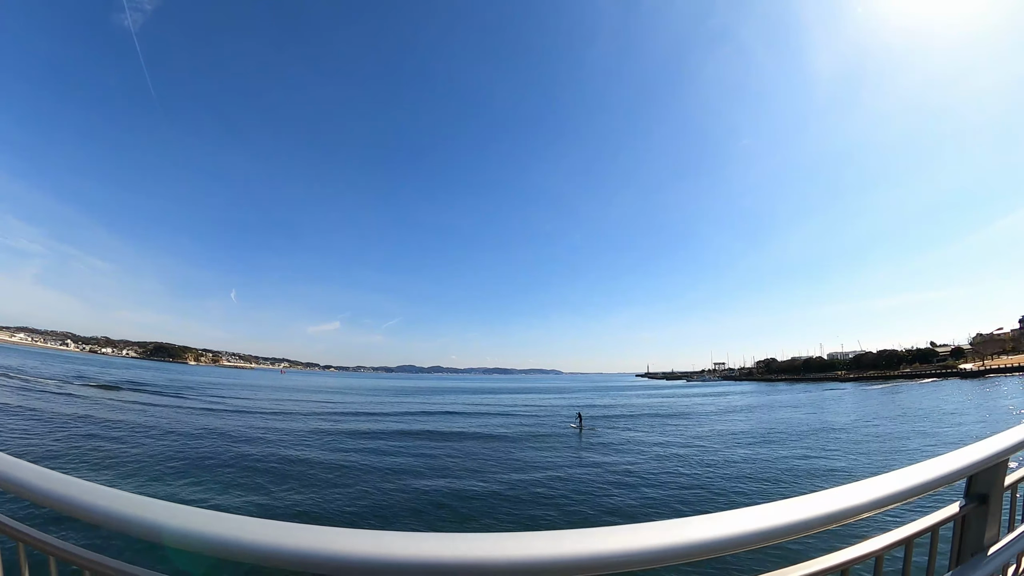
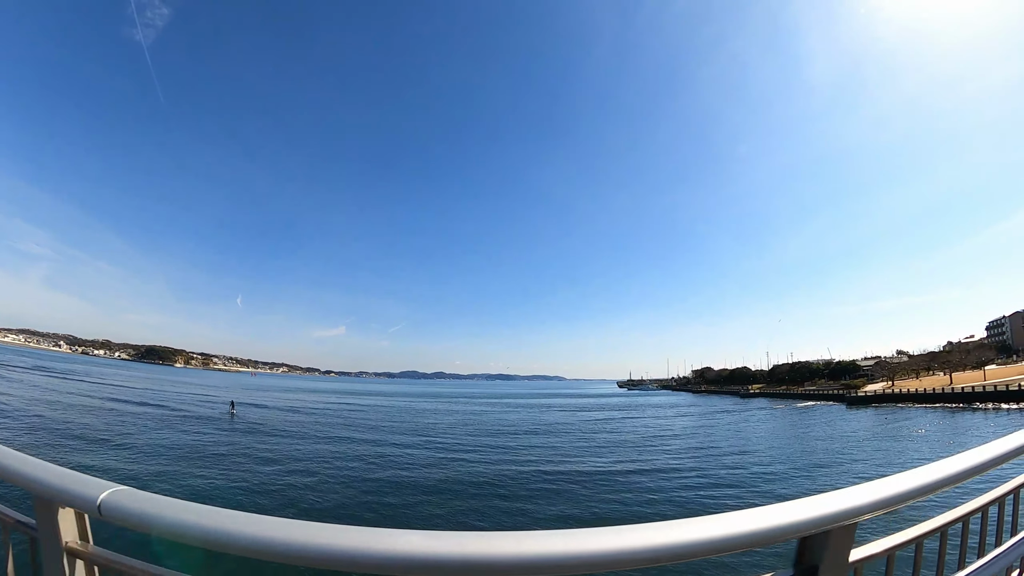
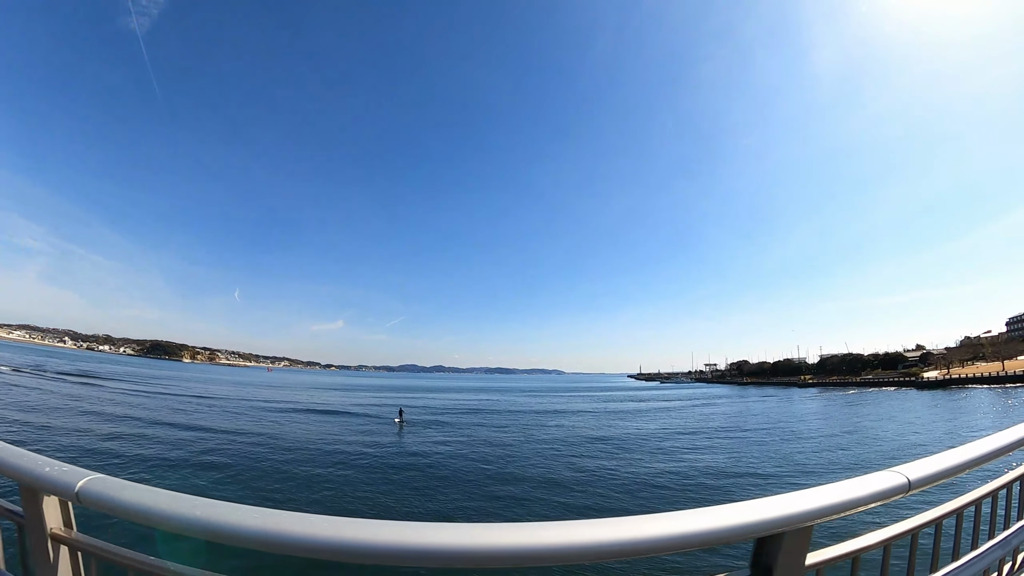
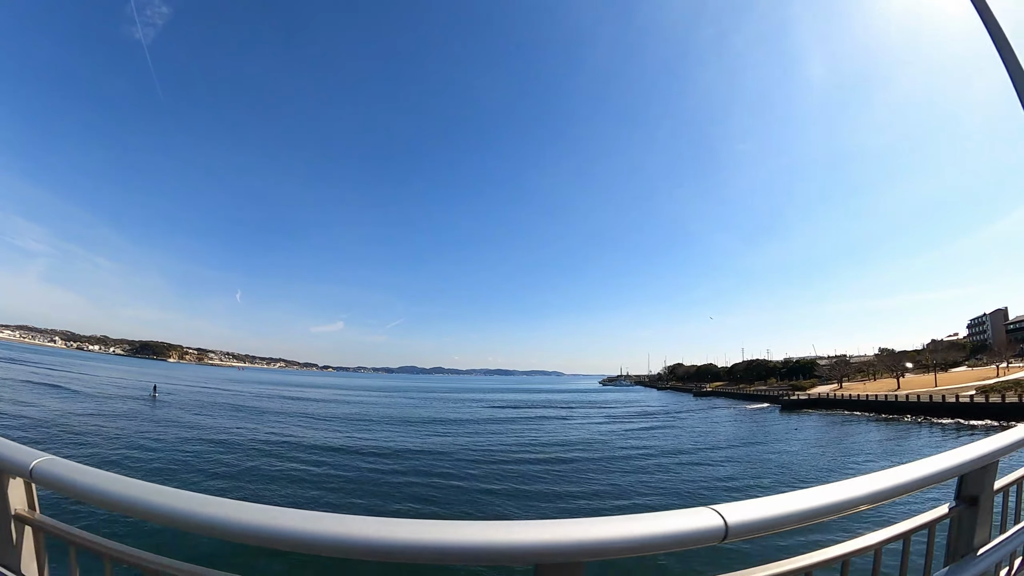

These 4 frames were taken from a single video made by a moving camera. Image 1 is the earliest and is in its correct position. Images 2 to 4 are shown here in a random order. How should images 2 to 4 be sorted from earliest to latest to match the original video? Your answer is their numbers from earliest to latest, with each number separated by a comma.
3, 2, 4
